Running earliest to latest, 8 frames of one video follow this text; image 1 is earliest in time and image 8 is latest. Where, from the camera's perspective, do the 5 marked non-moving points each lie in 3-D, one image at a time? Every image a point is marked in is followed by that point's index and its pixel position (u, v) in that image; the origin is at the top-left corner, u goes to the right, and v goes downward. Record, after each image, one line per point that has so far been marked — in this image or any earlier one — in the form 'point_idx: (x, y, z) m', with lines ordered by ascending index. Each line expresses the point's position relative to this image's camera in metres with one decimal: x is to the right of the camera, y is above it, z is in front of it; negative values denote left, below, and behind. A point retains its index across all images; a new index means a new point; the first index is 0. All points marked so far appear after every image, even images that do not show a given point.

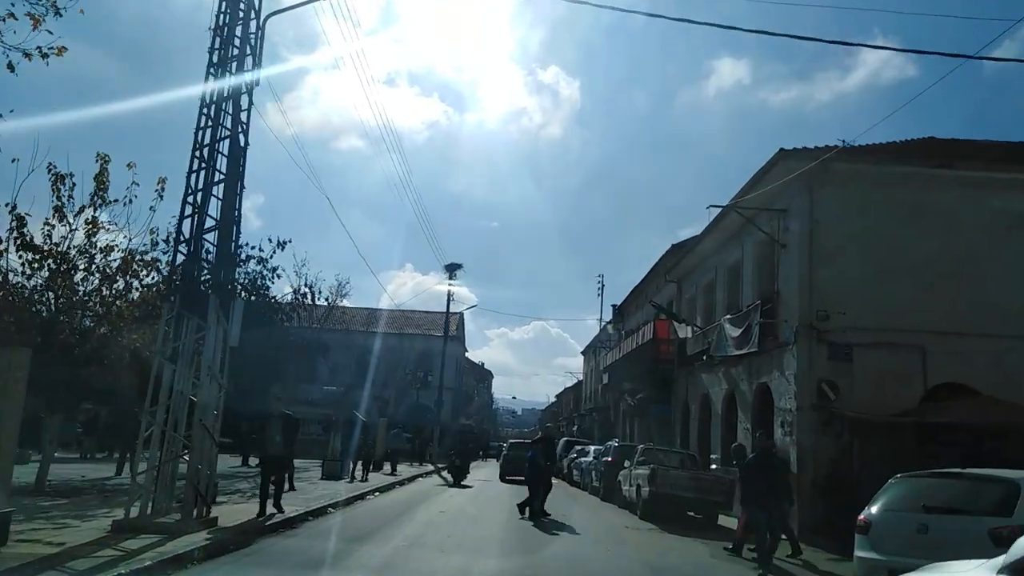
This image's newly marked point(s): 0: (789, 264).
0: (+7.1, +0.6, +19.3) m
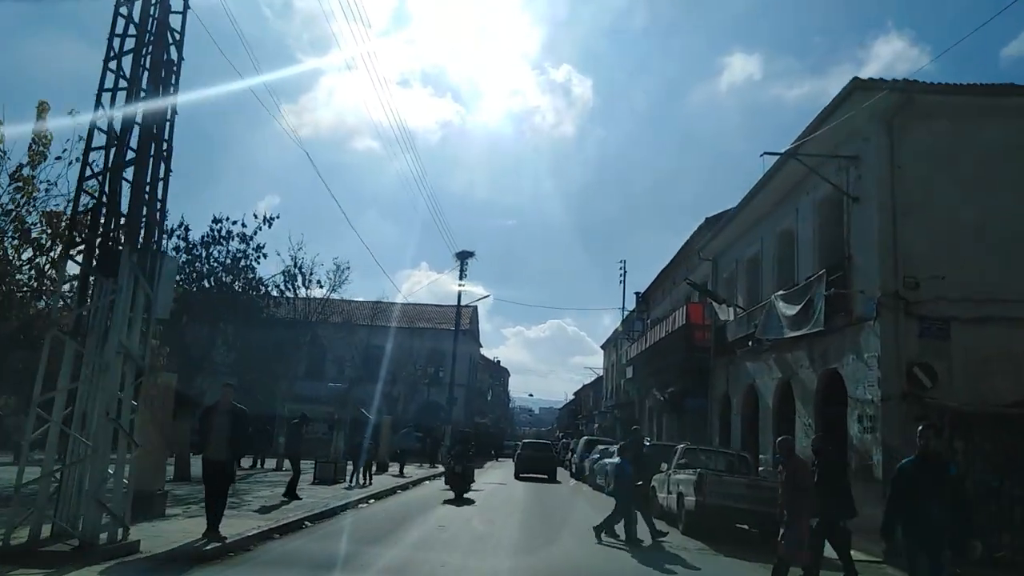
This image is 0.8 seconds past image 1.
0: (+7.4, +1.4, +15.7) m
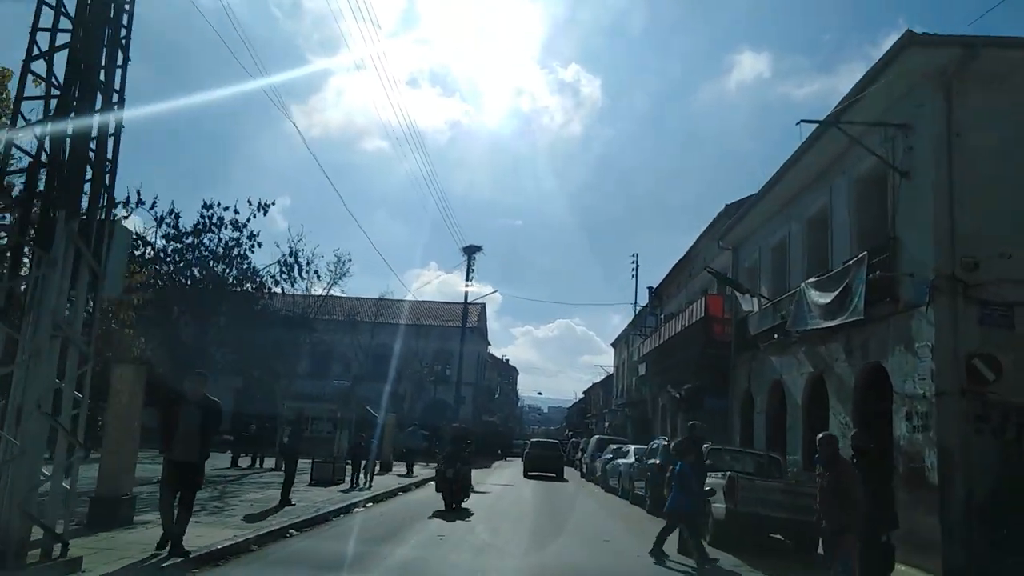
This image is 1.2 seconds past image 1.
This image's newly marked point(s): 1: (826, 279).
0: (+7.6, +1.7, +14.1) m
1: (+7.6, +0.2, +18.1) m
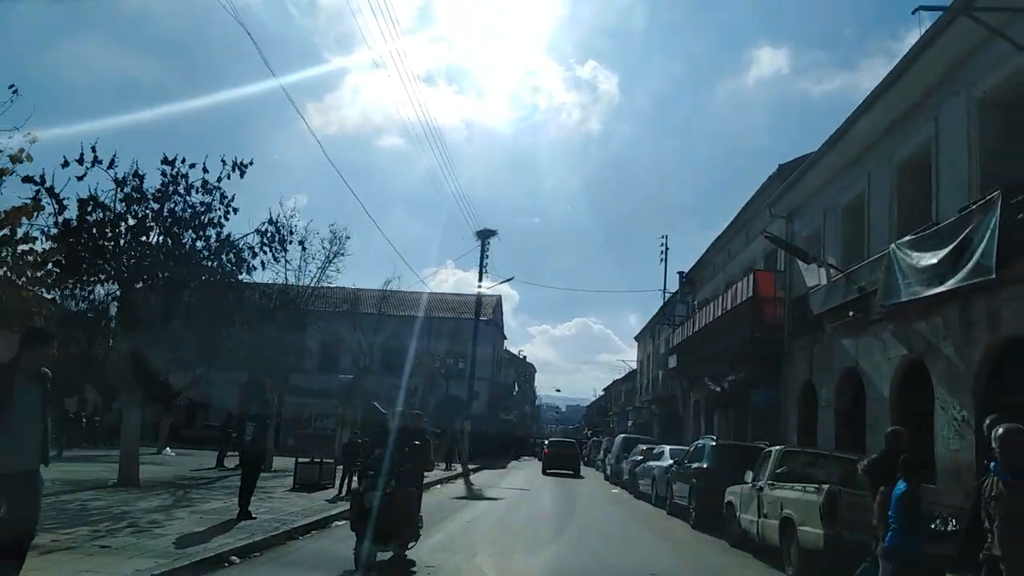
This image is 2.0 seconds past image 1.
0: (+7.8, +2.5, +10.2) m
1: (+7.9, +1.0, +14.3) m
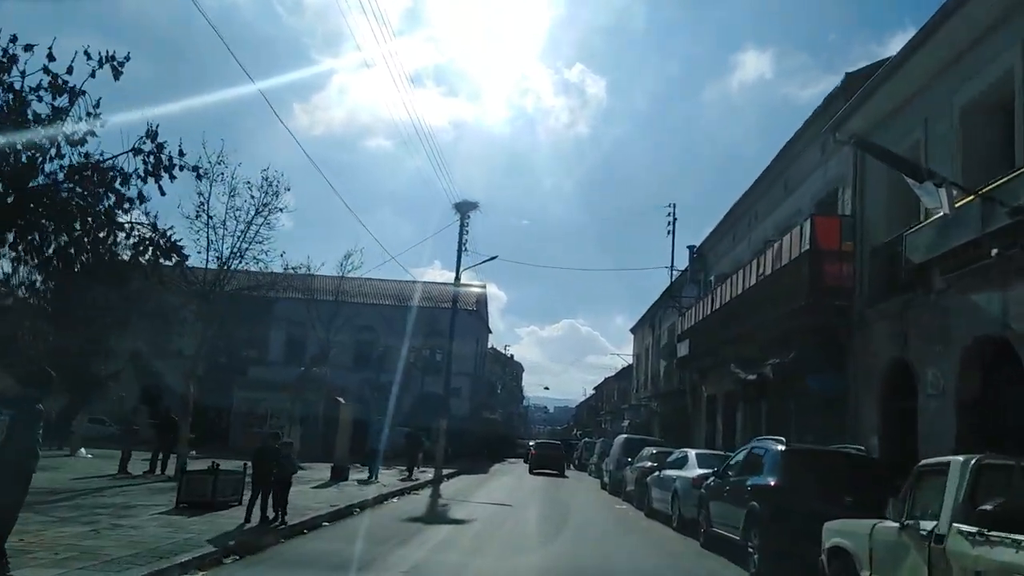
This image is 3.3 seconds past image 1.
0: (+7.4, +3.7, +4.3) m
1: (+7.5, +2.2, +8.3) m
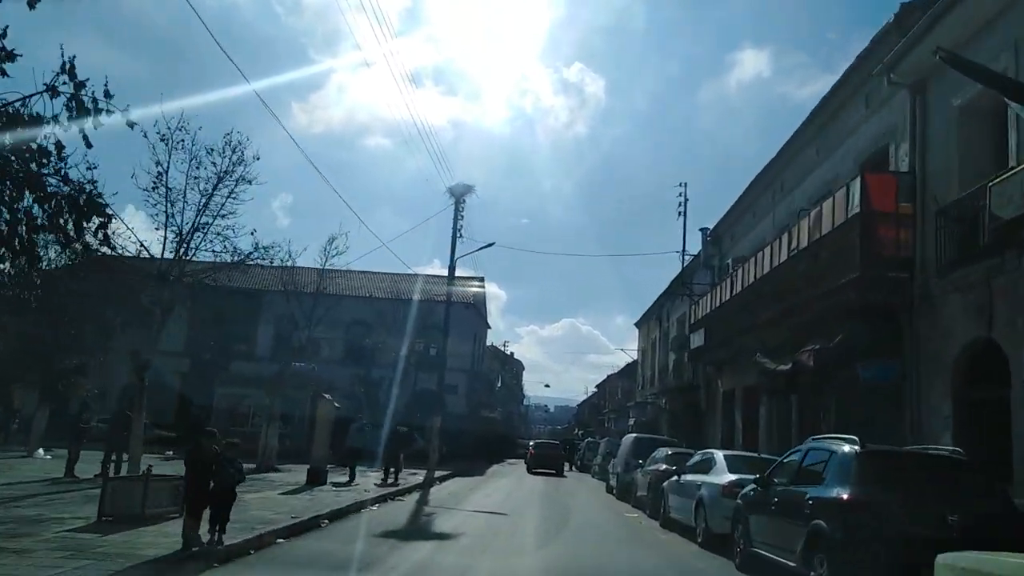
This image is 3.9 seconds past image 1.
0: (+7.3, +4.2, +1.6) m
1: (+7.4, +2.7, +5.6) m
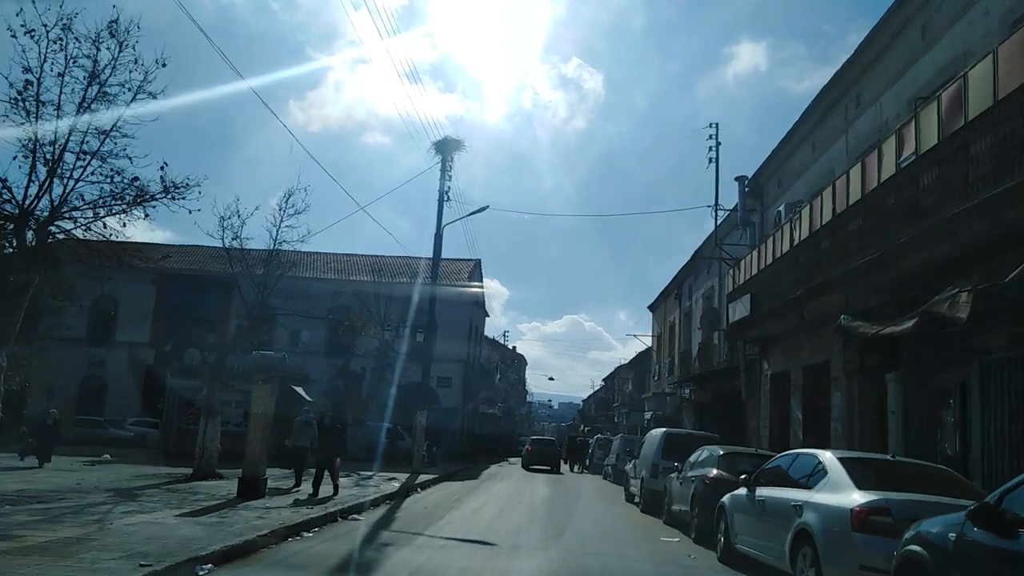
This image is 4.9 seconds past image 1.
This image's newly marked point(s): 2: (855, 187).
0: (+7.0, +5.4, -4.3) m
1: (+7.1, +4.0, -0.3) m
2: (+7.1, +2.0, +15.5) m
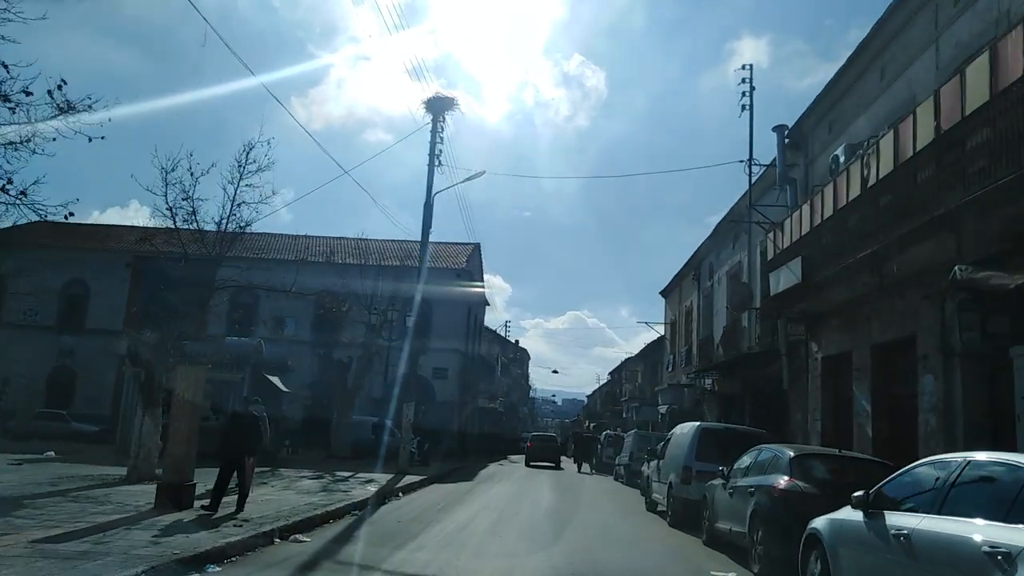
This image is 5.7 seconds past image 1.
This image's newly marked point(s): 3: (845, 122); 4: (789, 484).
0: (+6.9, +6.2, -8.5) m
1: (+7.0, +4.8, -4.5) m
2: (+7.0, +2.9, +11.3) m
3: (+8.7, +4.3, +19.5) m
4: (+4.0, -2.8, +10.8) m
